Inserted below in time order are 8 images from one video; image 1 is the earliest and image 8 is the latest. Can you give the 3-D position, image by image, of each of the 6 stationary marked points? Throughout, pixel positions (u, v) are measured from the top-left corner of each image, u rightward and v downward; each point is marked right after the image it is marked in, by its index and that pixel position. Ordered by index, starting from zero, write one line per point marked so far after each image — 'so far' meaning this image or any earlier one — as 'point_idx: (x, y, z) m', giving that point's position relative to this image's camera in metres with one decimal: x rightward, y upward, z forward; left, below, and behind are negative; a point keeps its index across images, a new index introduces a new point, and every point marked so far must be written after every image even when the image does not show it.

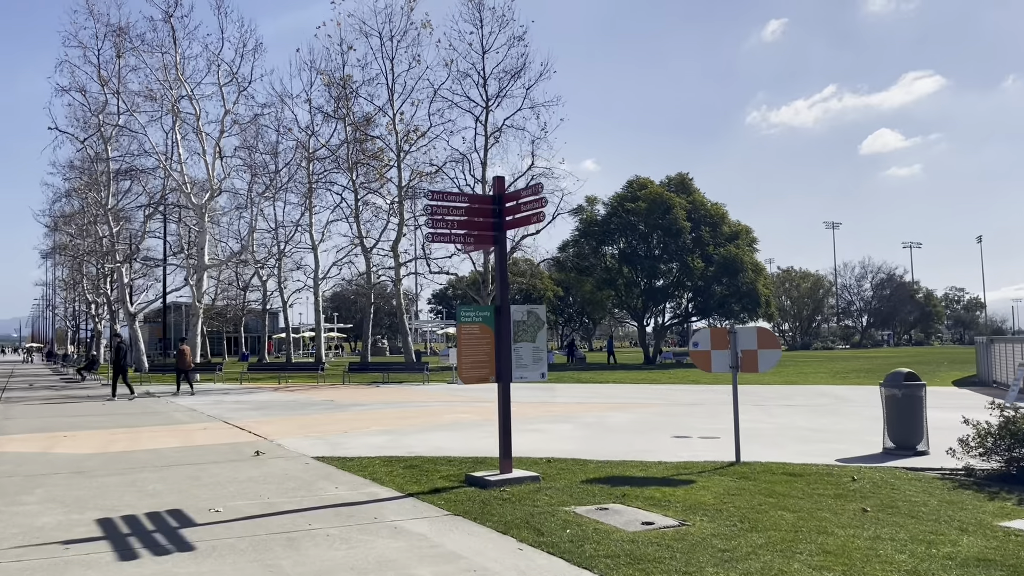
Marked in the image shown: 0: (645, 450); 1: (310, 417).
0: (+1.9, -2.3, +12.1) m
1: (-4.2, -2.7, +17.6) m
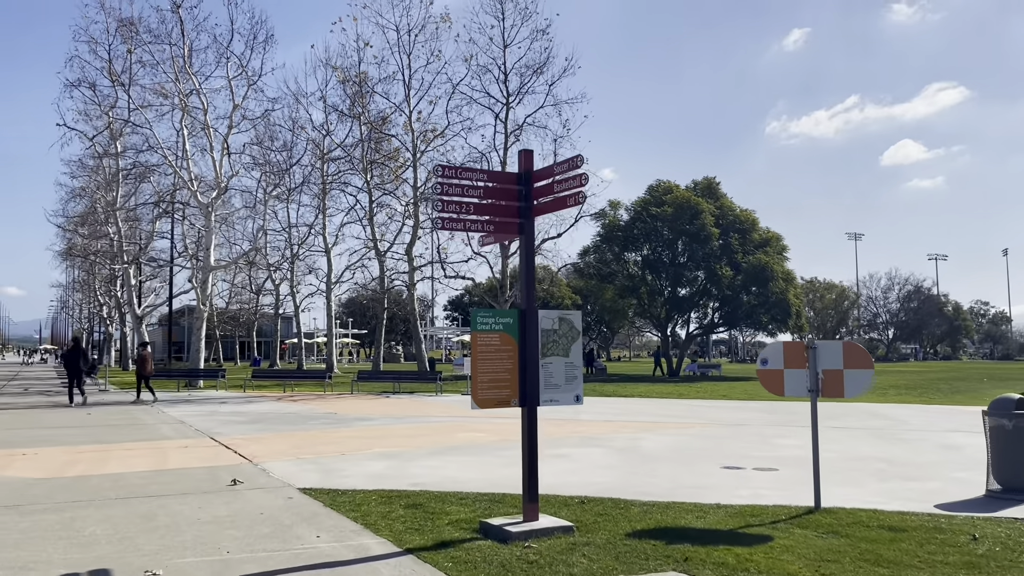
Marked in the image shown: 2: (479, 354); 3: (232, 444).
0: (+2.2, -2.4, +10.2) m
1: (-3.8, -2.7, +15.8) m
2: (-0.3, -0.6, +7.6) m
3: (-4.8, -2.6, +14.4) m
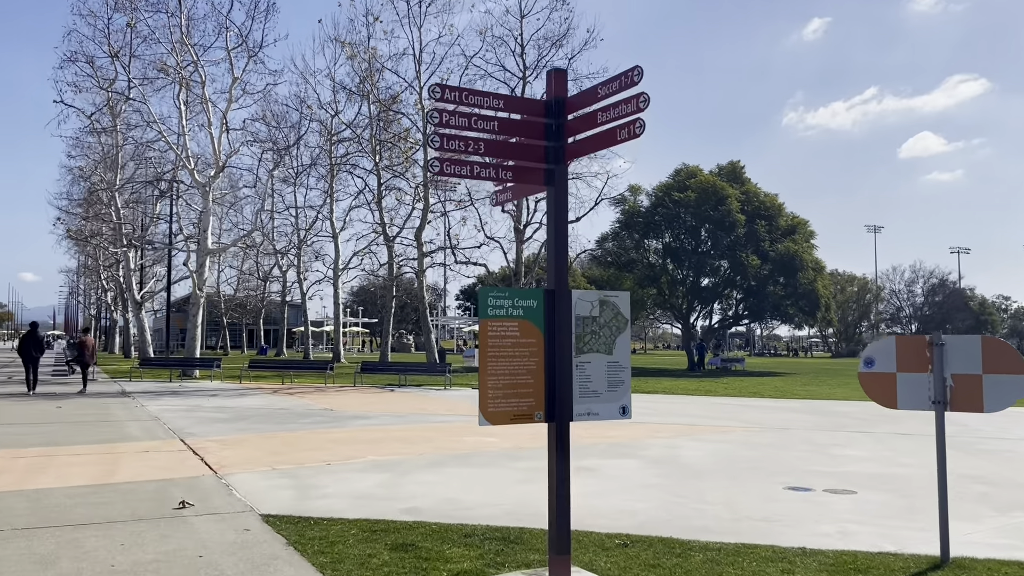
0: (+2.4, -2.2, +8.1) m
1: (-3.6, -2.4, +13.7) m
2: (-0.1, -0.4, +5.5) m
3: (-4.5, -2.3, +12.4) m
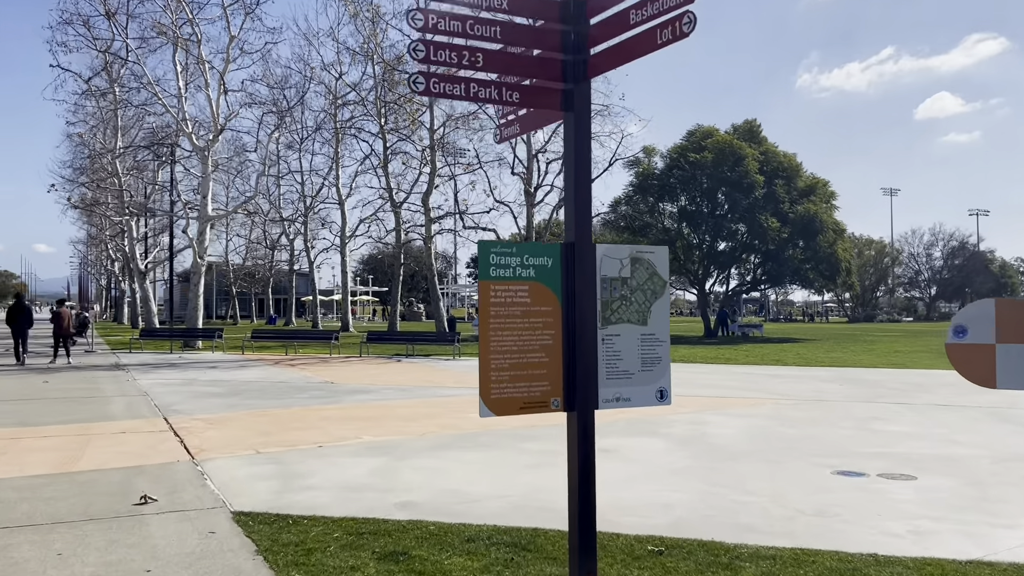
0: (+2.5, -1.8, +6.9) m
1: (-3.4, -1.9, +12.7) m
2: (-0.1, -0.2, +4.4) m
3: (-4.4, -1.9, +11.4) m
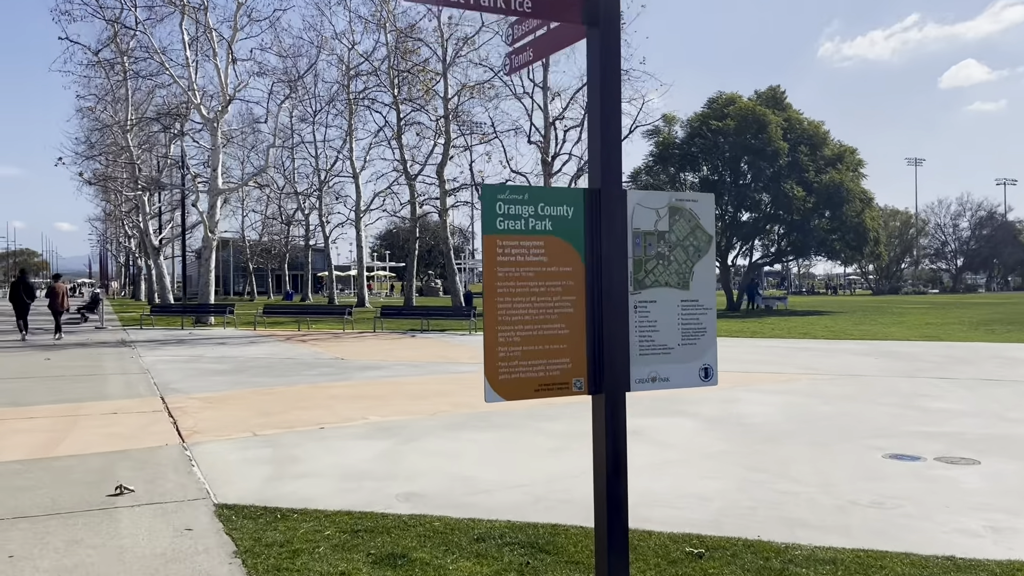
0: (+2.6, -1.5, +6.1) m
1: (-3.1, -1.5, +12.0) m
2: (0.0, 0.0, +3.6) m
3: (-4.1, -1.5, +10.7) m
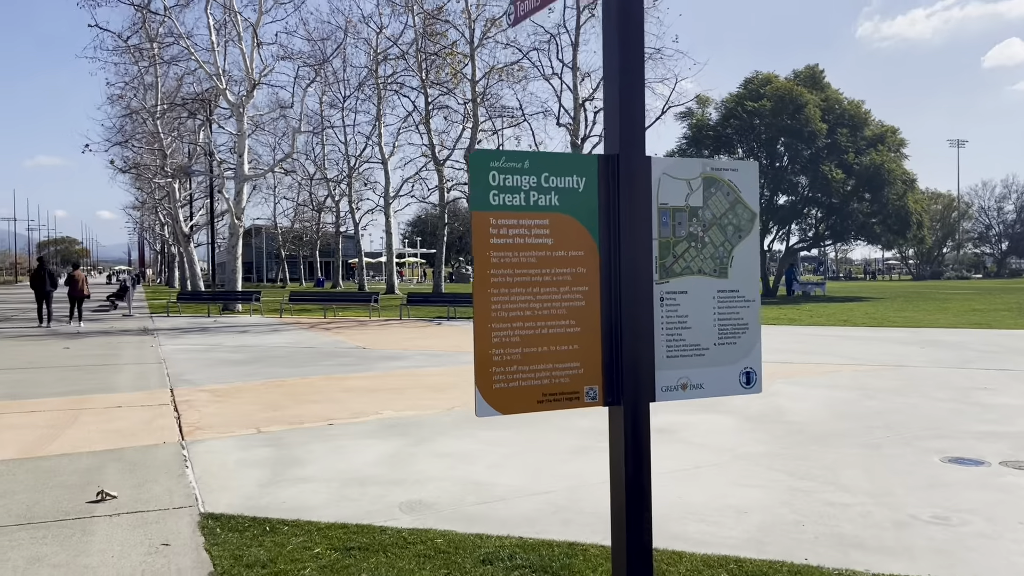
0: (+2.7, -1.5, +5.4) m
1: (-2.8, -1.3, +11.5) m
2: (0.0, +0.1, +2.9) m
3: (-3.9, -1.3, +10.2) m
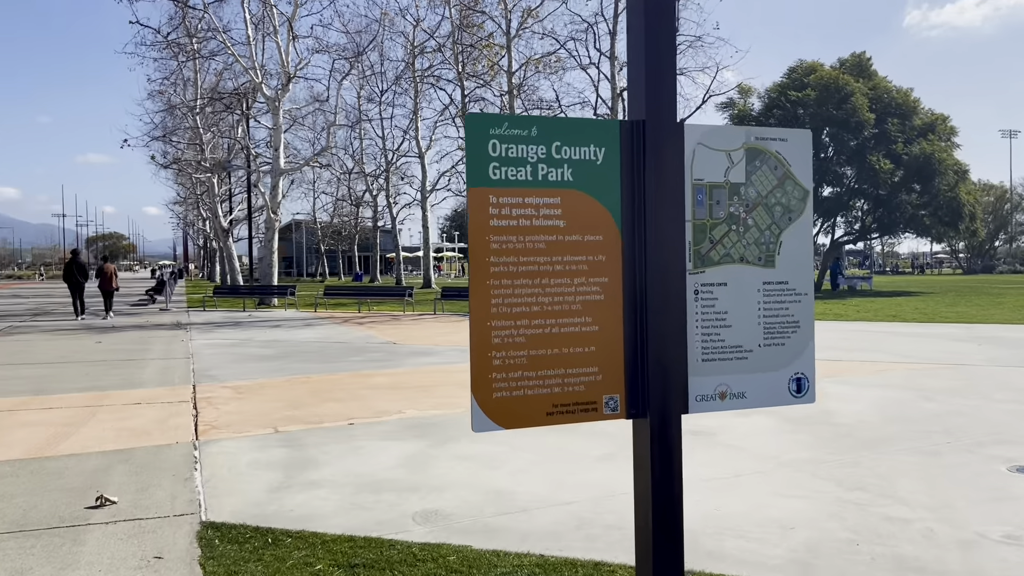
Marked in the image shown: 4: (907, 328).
0: (+2.8, -1.4, +4.8) m
1: (-2.4, -1.2, +11.2) m
2: (0.0, +0.1, +2.5) m
3: (-3.5, -1.3, +10.0) m
4: (+8.9, -0.9, +19.1) m
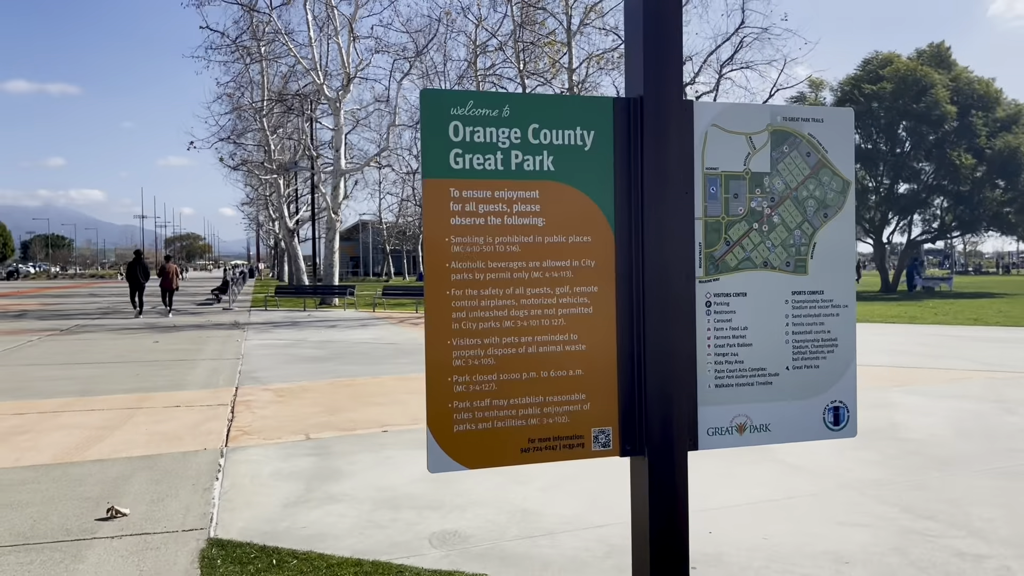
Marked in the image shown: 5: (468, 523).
0: (+2.9, -1.4, +4.2) m
1: (-1.8, -1.2, +10.9) m
2: (-0.1, +0.1, +2.1) m
3: (-3.0, -1.3, +9.8) m
4: (+10.1, -1.0, +17.9) m
5: (-0.3, -1.4, +5.1) m
